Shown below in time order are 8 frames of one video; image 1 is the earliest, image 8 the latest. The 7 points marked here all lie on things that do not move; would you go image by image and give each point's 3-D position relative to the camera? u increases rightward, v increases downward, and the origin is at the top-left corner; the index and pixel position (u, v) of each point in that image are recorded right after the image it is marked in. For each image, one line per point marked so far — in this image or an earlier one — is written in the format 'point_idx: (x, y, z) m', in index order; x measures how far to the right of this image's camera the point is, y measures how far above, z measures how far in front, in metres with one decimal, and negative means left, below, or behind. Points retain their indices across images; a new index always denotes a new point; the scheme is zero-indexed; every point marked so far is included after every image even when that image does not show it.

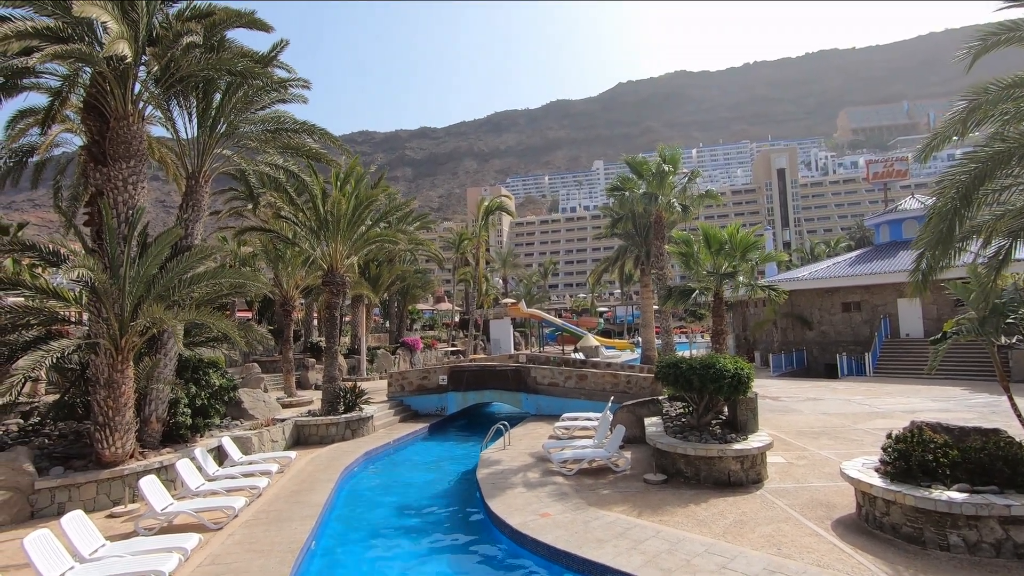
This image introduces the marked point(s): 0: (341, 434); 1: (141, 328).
0: (-4.5, -3.9, +14.3) m
1: (-6.7, -0.7, +9.8) m
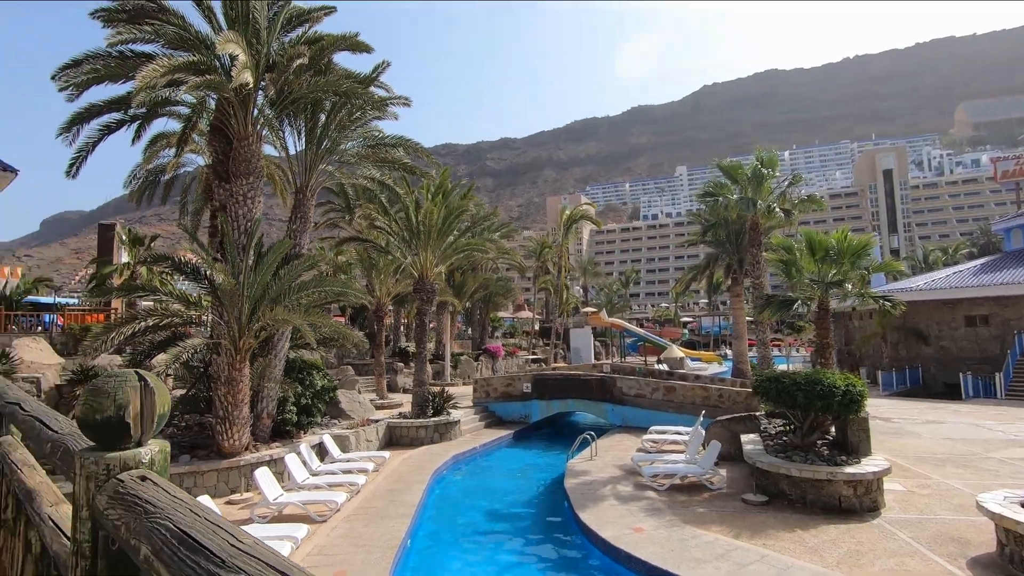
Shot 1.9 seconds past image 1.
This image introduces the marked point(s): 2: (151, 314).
0: (-2.2, -4.1, +14.7) m
1: (-5.0, -0.8, +10.6) m
2: (-6.7, -0.5, +10.2) m
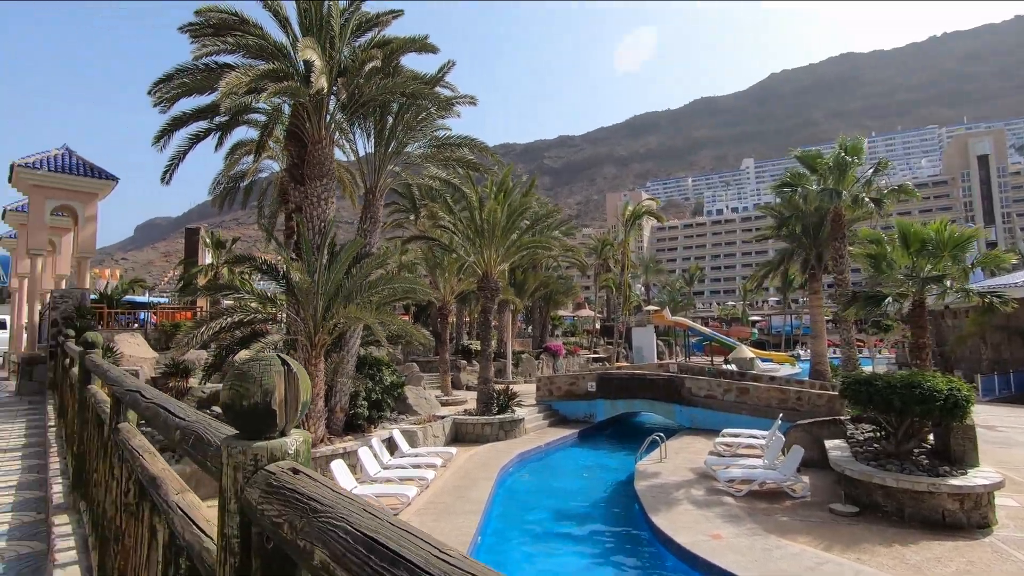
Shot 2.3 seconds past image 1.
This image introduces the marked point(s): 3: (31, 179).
0: (-0.5, -4.0, +14.8) m
1: (-3.7, -0.8, +11.0) m
2: (-5.4, -0.5, +10.8) m
3: (-10.1, +2.3, +11.3) m
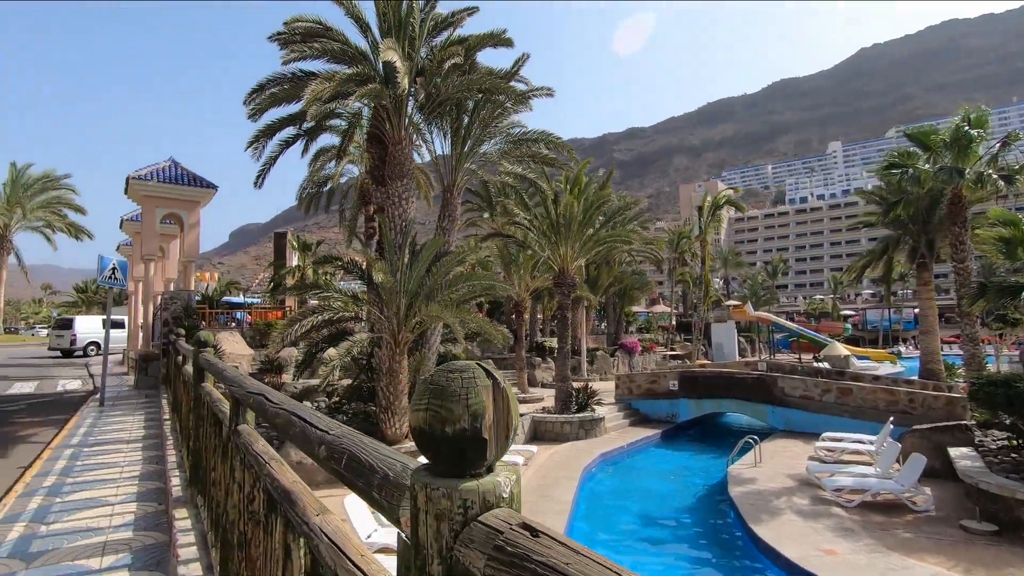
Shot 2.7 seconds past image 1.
0: (+1.7, -3.9, +14.5) m
1: (-2.0, -0.8, +11.1) m
2: (-3.8, -0.4, +11.1) m
3: (-8.4, +2.2, +12.2) m
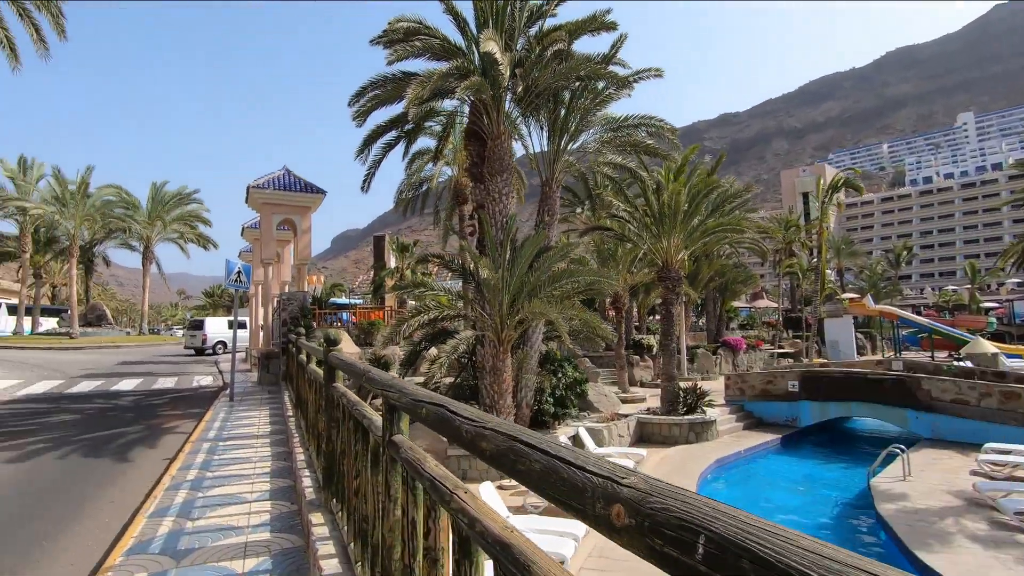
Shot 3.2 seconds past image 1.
0: (+4.4, -3.8, +13.7) m
1: (+0.1, -0.7, +10.9) m
2: (-1.7, -0.4, +11.2) m
3: (-6.1, +2.2, +13.0) m
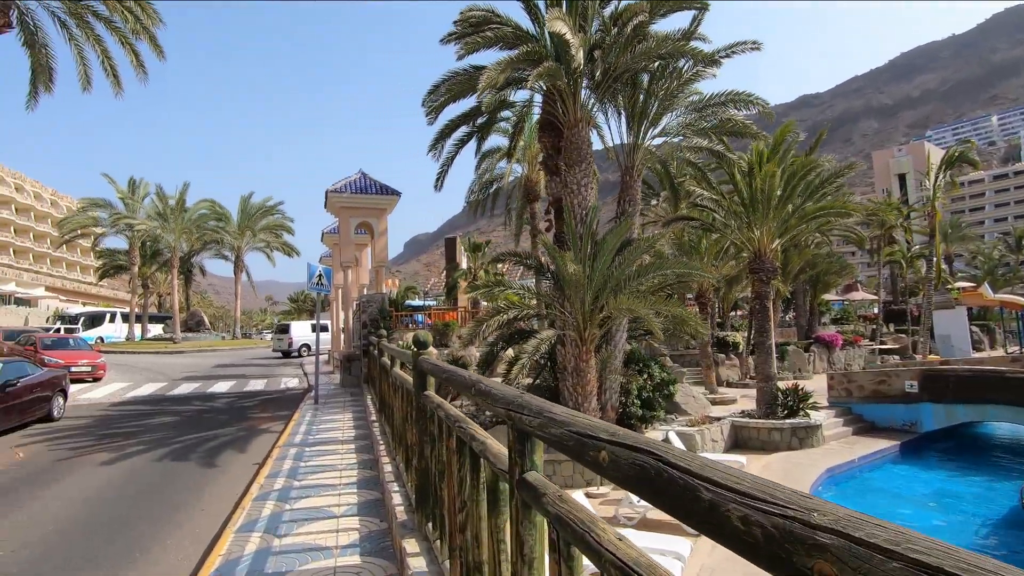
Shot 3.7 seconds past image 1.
0: (+6.4, -3.6, +12.5) m
1: (+1.7, -0.6, +10.3) m
2: (0.0, -0.4, +10.8) m
3: (-4.2, +2.1, +13.2) m
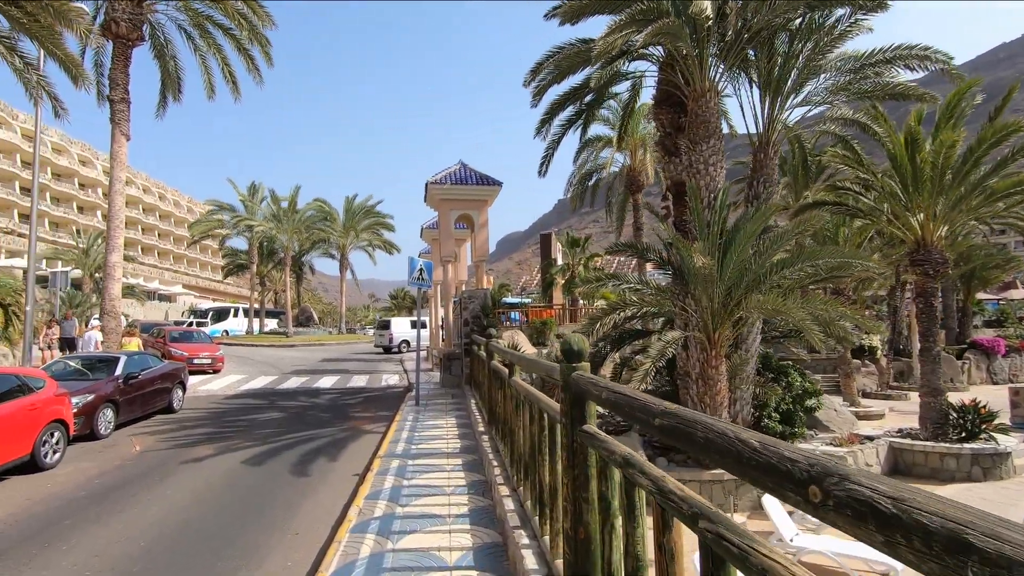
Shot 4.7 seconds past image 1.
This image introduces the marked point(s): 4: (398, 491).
0: (+8.6, -3.5, +10.2) m
1: (+3.6, -0.5, +8.9) m
2: (+2.0, -0.3, +9.7) m
3: (-1.7, +2.2, +12.7) m
4: (-1.3, -2.2, +6.1) m
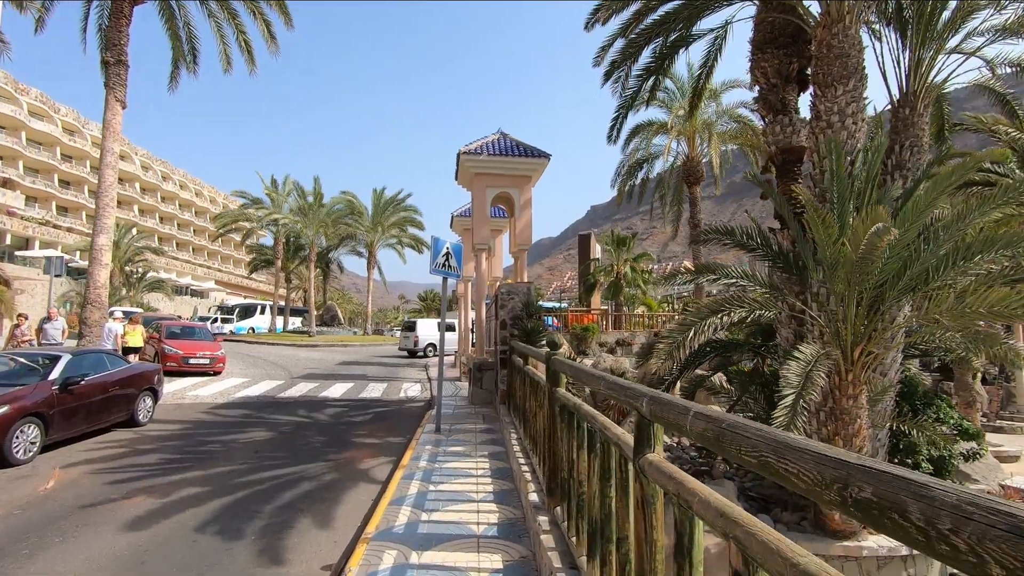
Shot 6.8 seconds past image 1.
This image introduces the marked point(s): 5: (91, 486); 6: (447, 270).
0: (+9.3, -3.6, +7.3) m
1: (+4.3, -0.5, +6.3) m
2: (+2.8, -0.2, +7.2) m
3: (-0.7, +2.3, +10.4) m
4: (-0.8, -2.0, +3.8) m
5: (-4.4, -2.1, +5.6) m
6: (-1.1, +0.3, +8.9) m
